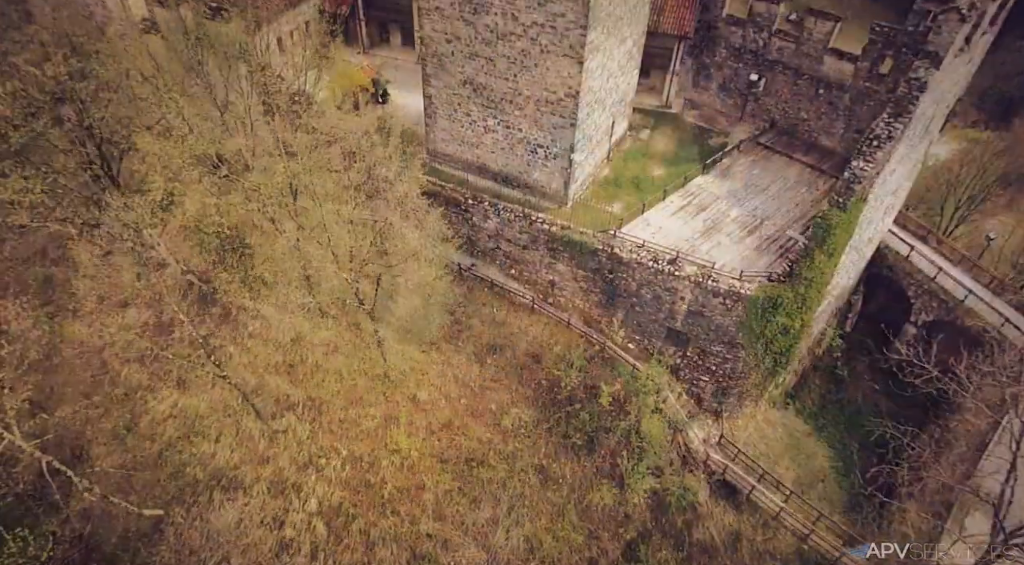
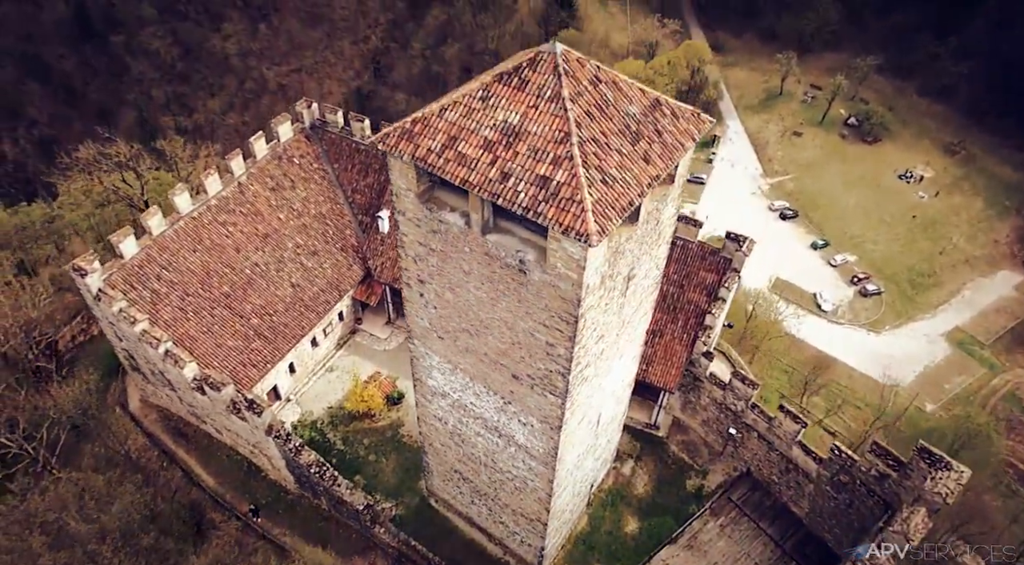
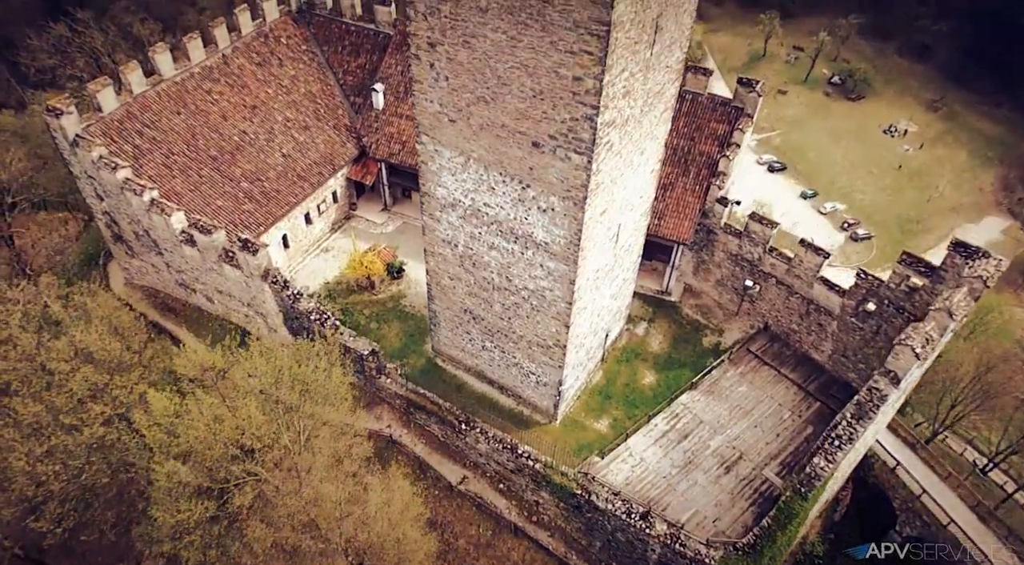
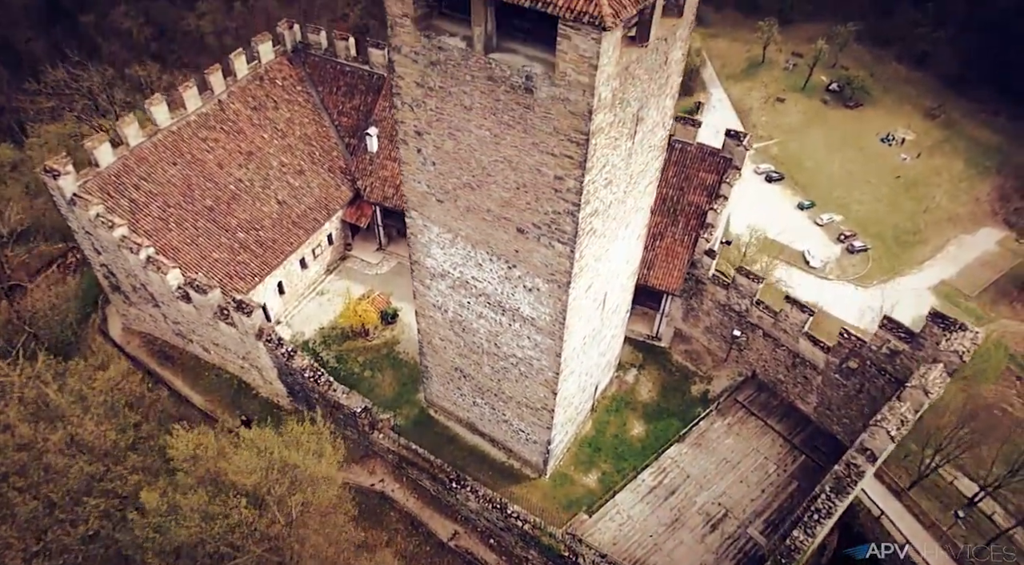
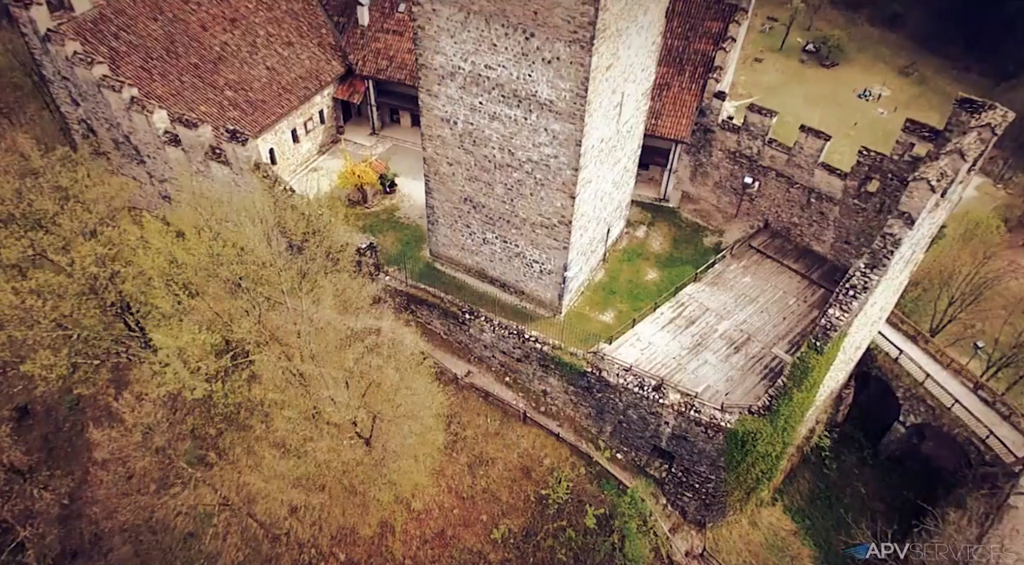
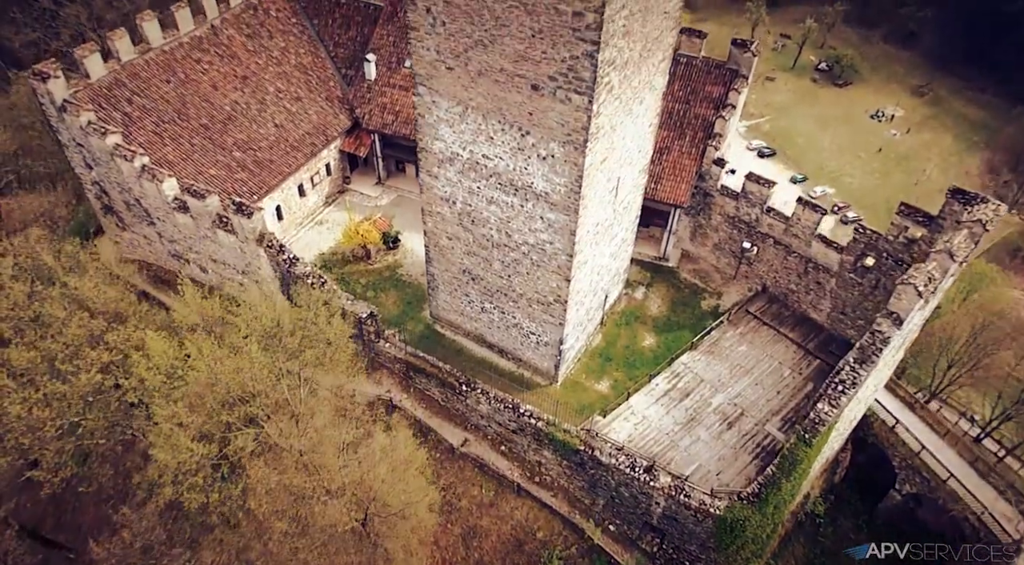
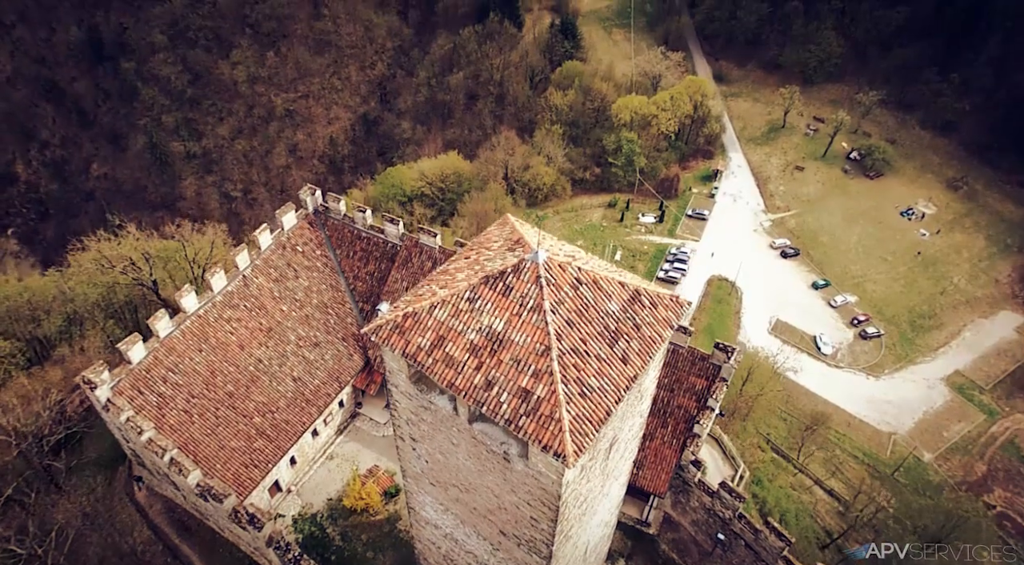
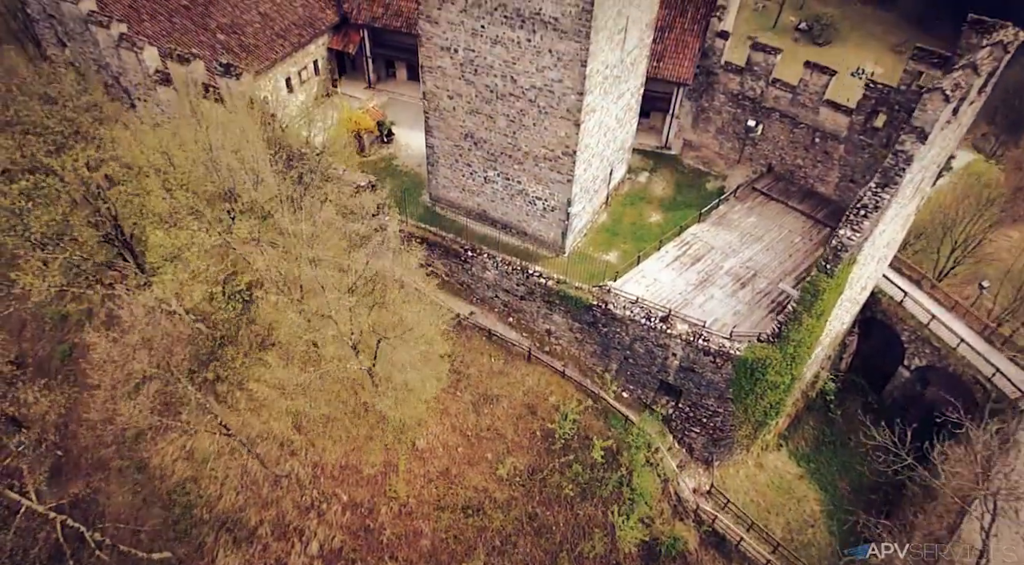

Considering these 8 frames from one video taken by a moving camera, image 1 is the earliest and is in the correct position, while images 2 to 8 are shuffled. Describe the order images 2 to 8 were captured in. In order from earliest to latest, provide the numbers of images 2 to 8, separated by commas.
8, 5, 6, 3, 4, 2, 7
